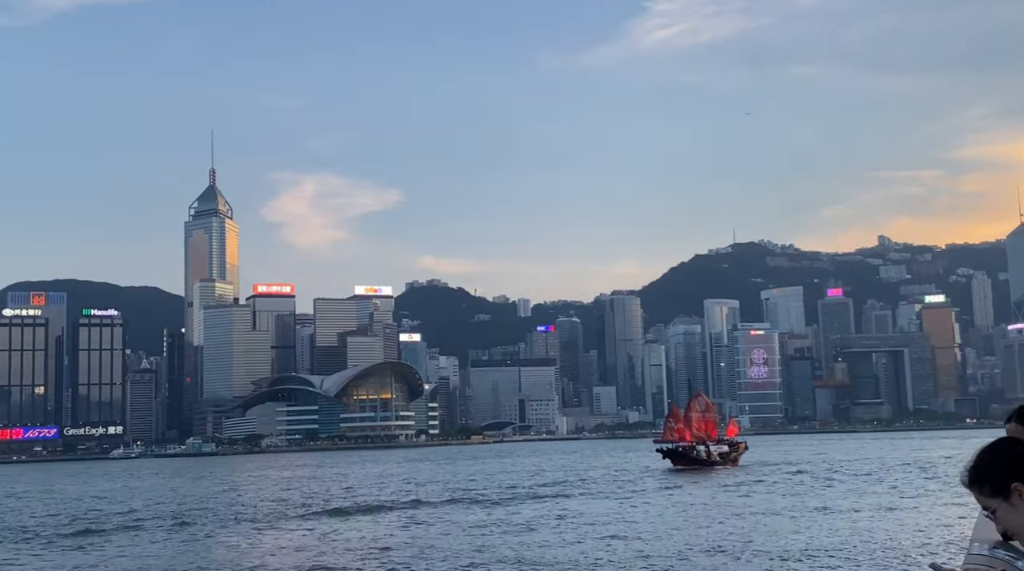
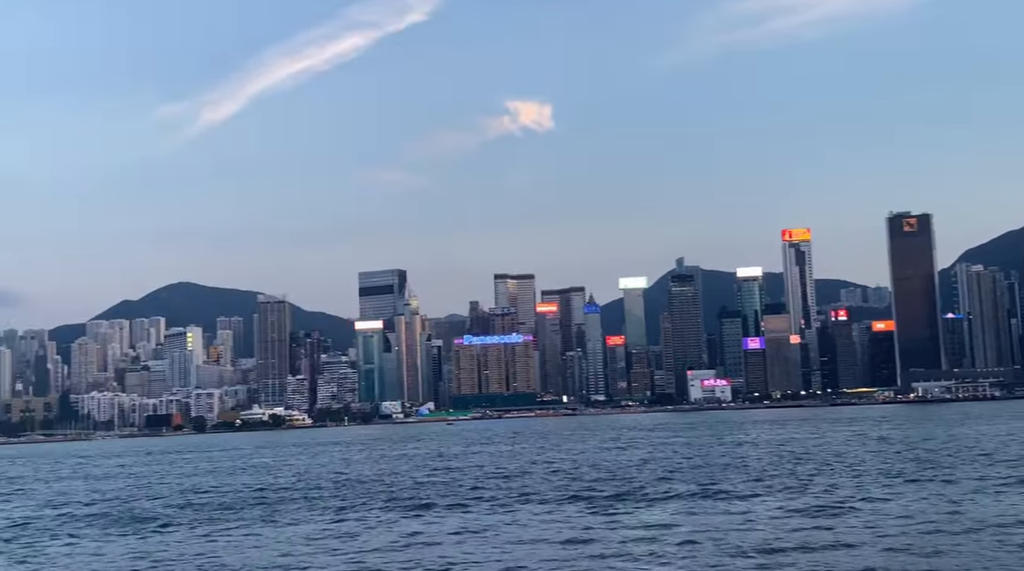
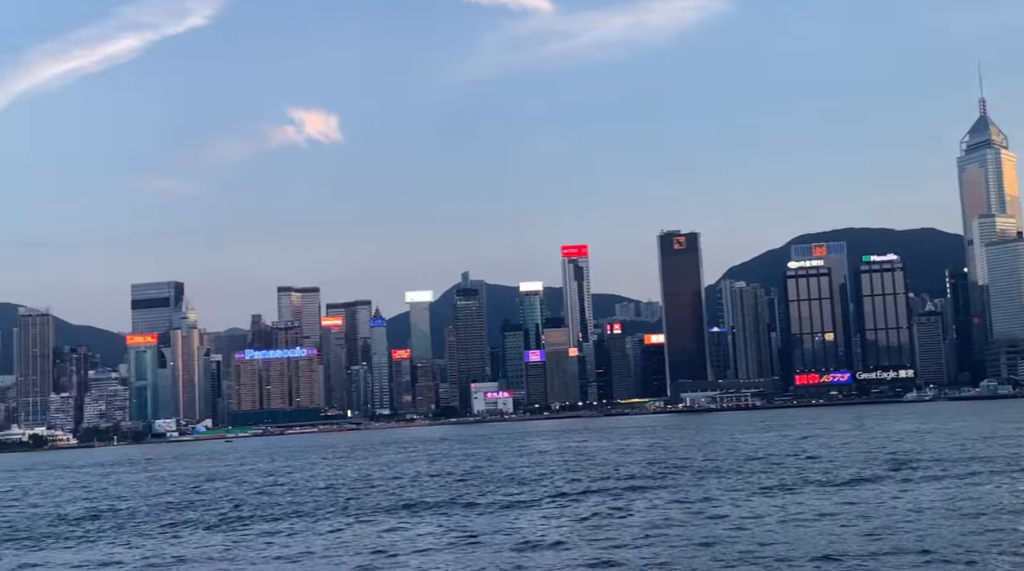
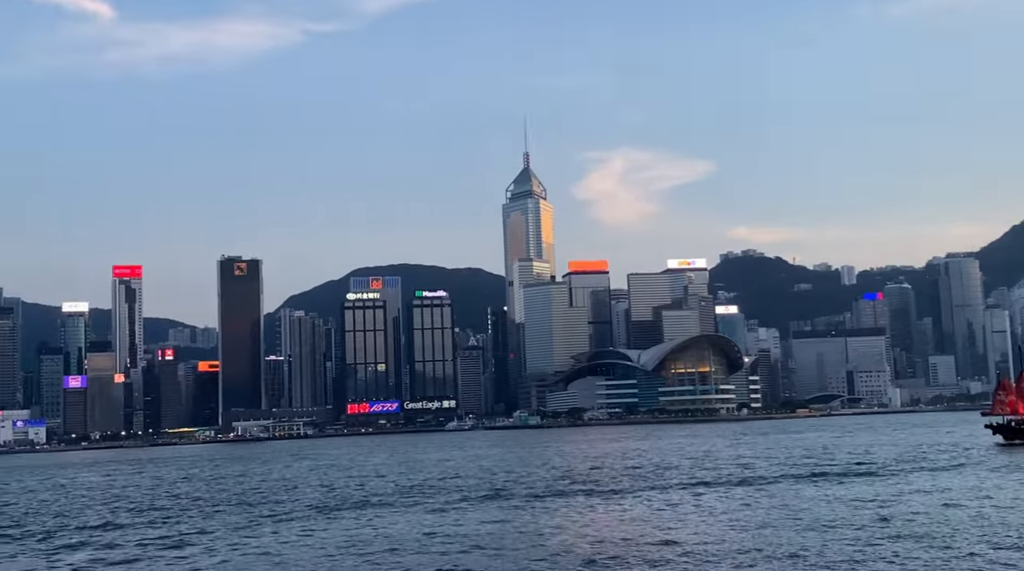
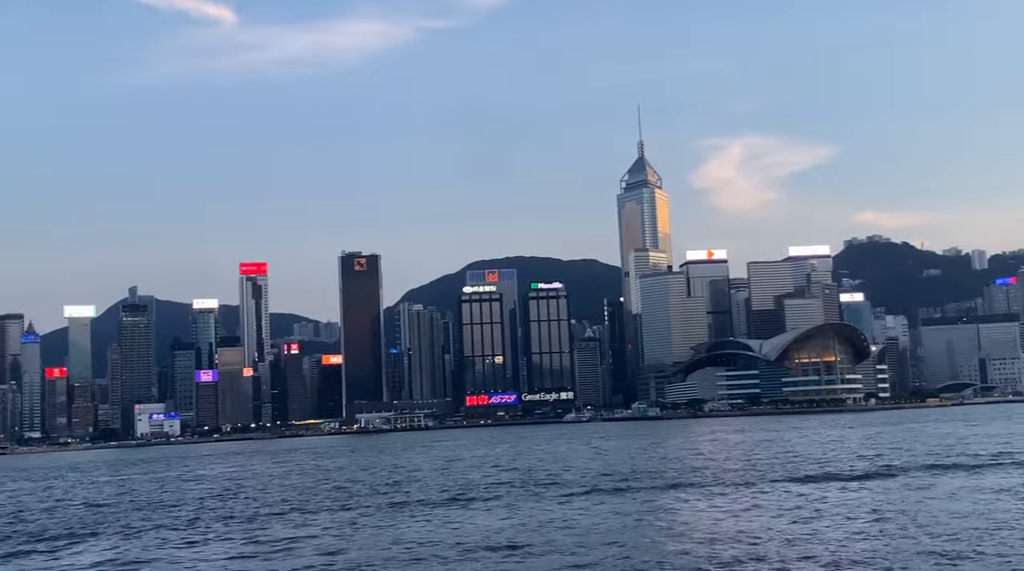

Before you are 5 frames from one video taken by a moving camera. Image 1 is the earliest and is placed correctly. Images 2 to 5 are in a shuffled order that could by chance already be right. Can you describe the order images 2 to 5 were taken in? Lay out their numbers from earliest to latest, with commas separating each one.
4, 5, 3, 2
